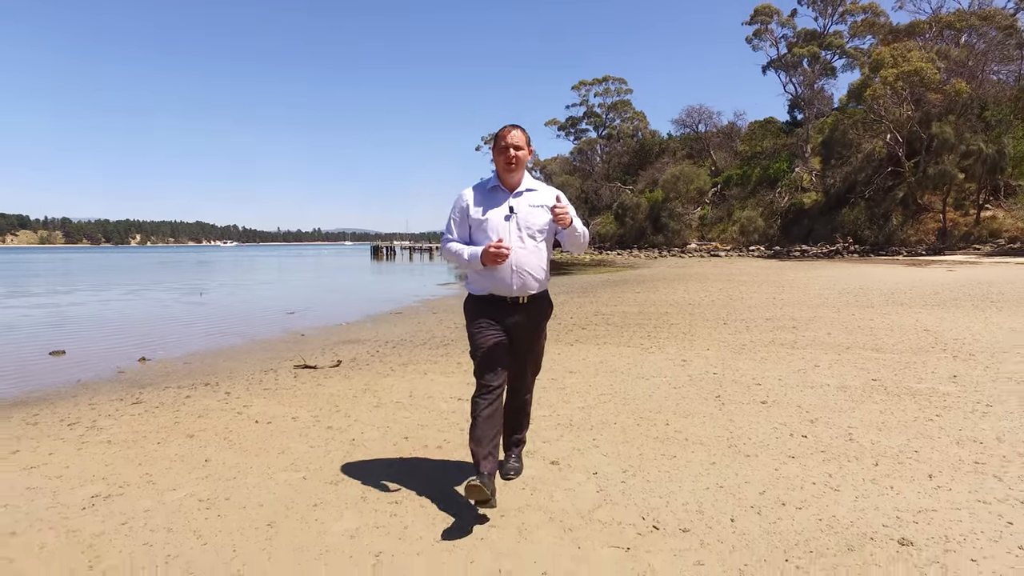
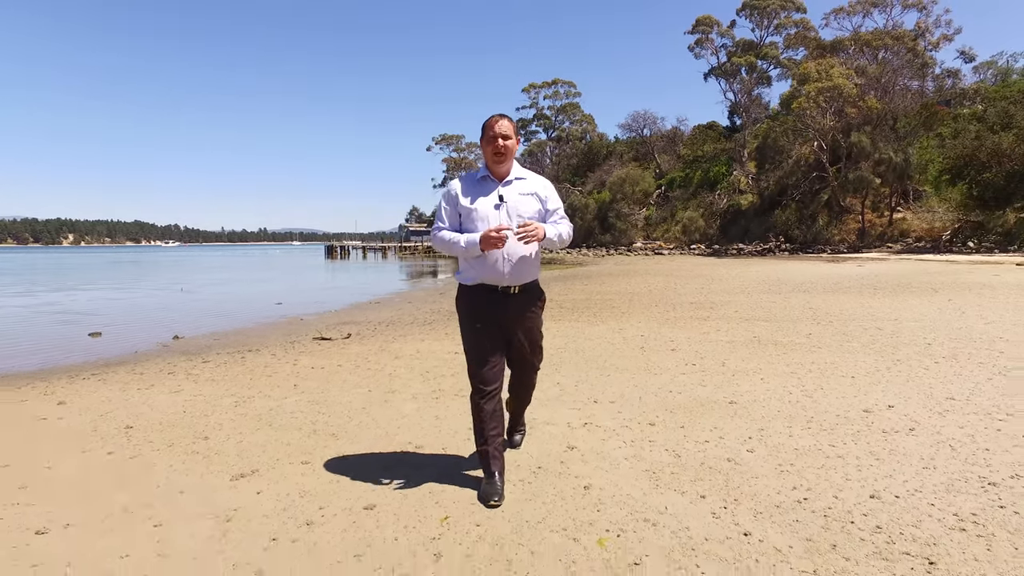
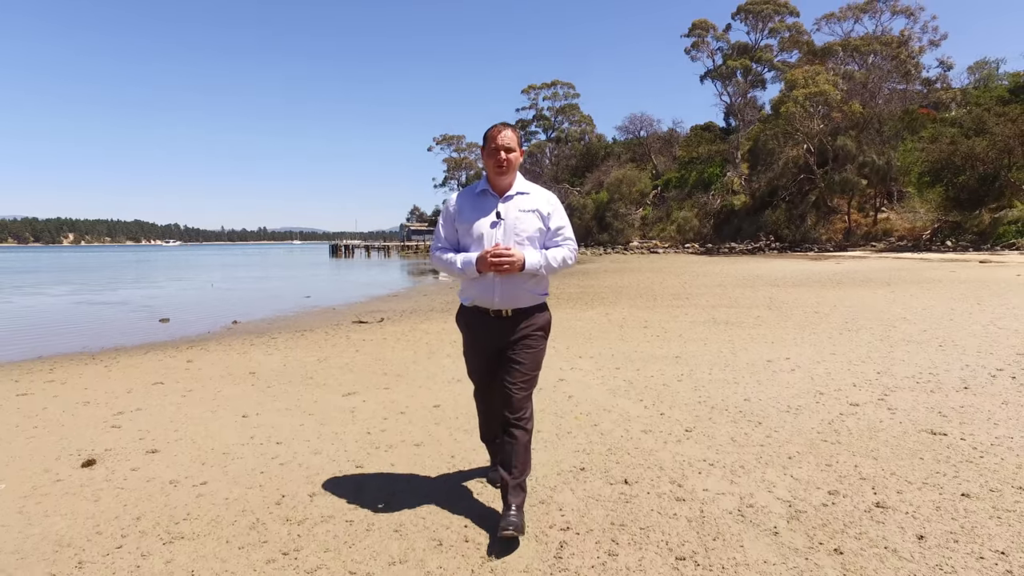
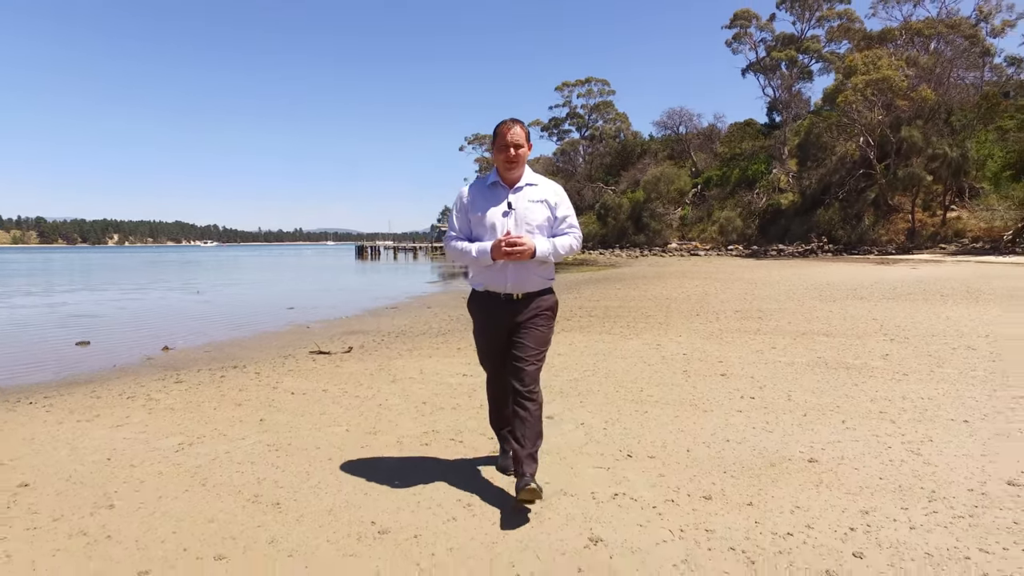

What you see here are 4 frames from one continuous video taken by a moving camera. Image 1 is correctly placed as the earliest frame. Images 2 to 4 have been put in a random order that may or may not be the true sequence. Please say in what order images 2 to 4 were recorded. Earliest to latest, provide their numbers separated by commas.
4, 2, 3
